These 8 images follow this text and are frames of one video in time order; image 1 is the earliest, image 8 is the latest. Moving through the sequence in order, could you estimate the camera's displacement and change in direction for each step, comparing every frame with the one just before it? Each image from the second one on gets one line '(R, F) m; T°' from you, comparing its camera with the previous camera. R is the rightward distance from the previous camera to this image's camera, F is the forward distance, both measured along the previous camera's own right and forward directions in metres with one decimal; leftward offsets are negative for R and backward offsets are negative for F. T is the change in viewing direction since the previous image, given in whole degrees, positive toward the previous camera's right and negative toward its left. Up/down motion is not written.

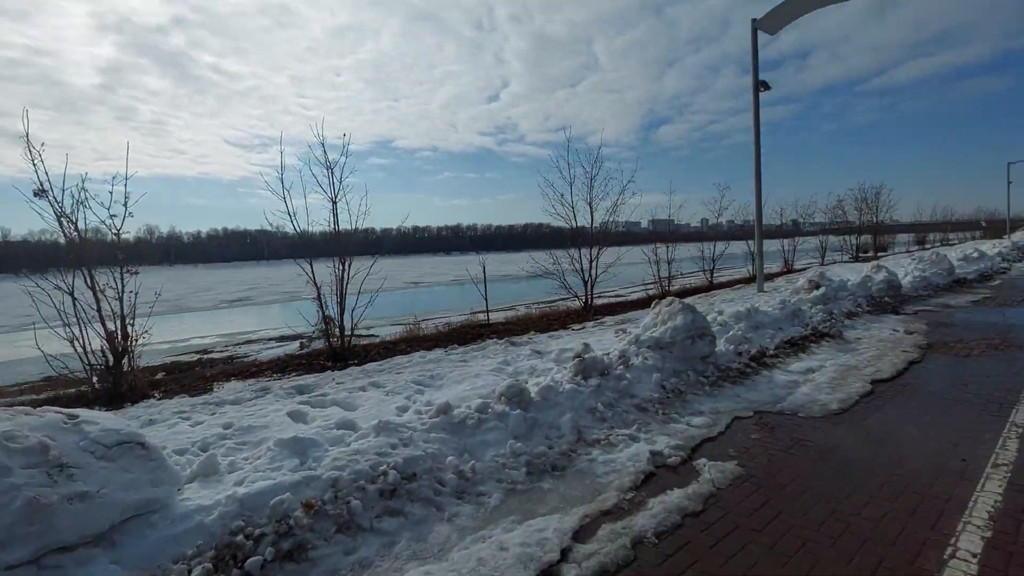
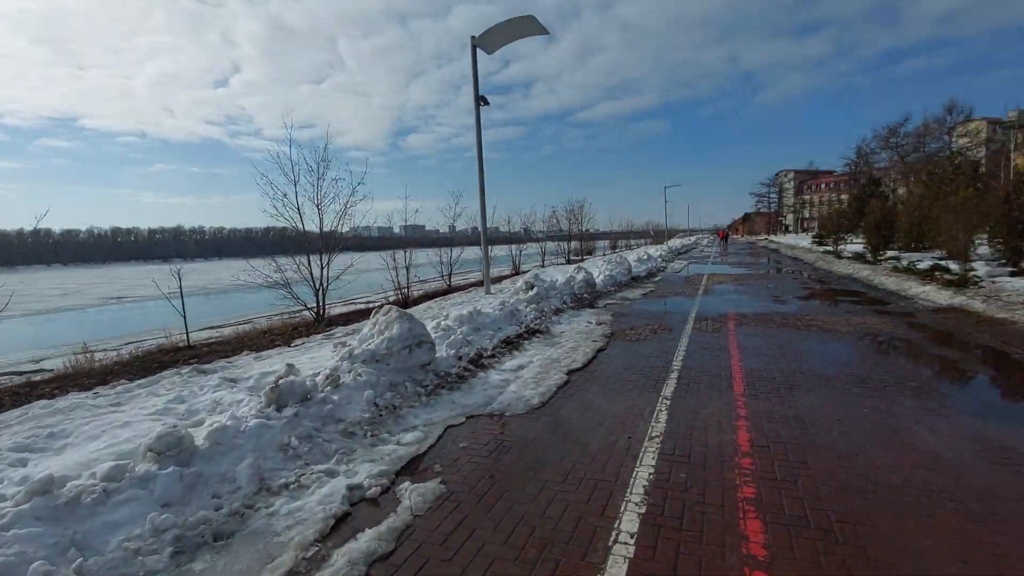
(+0.5, +0.4) m; +27°
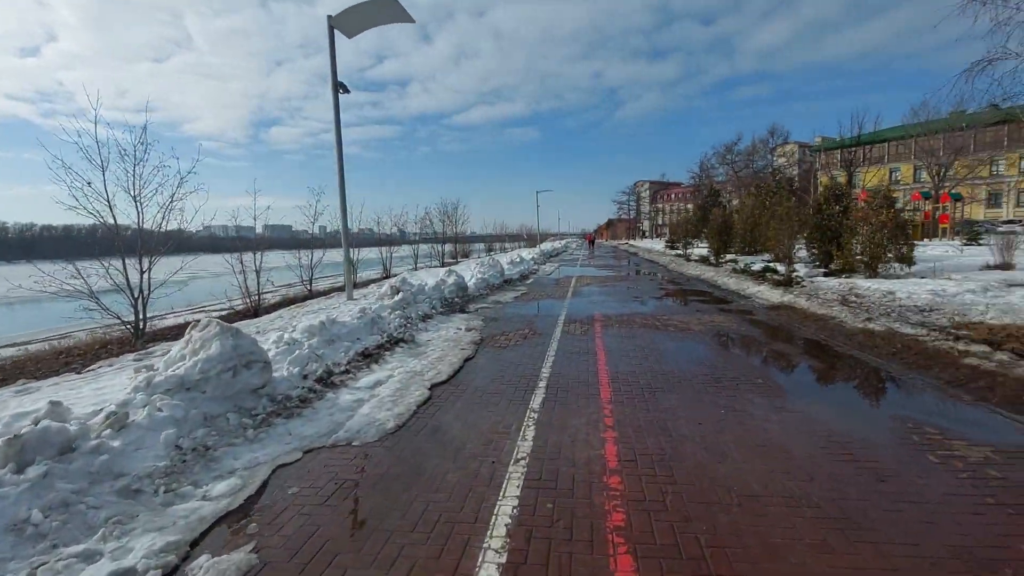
(+0.2, +0.5) m; +14°
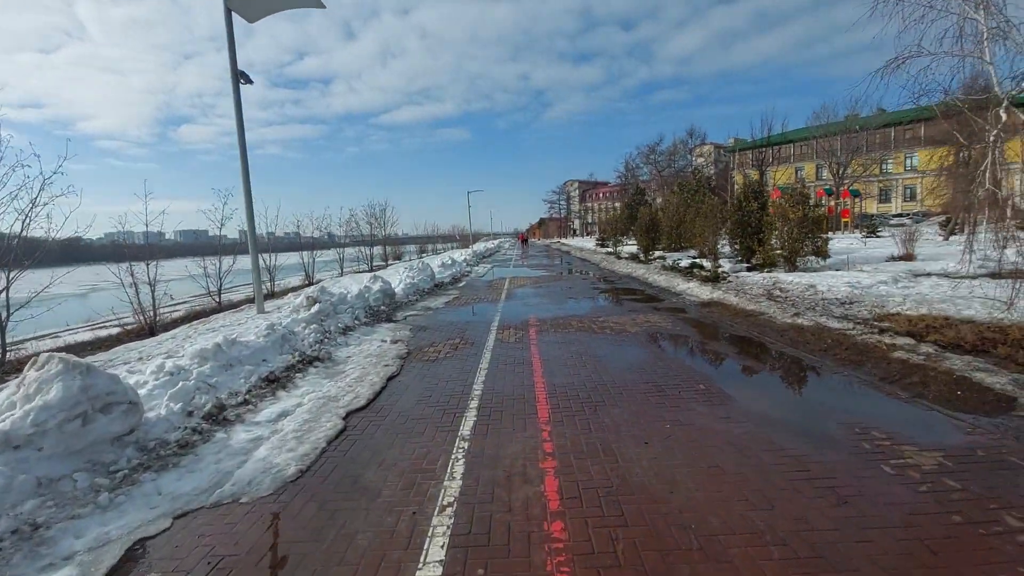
(+0.1, +0.6) m; +7°
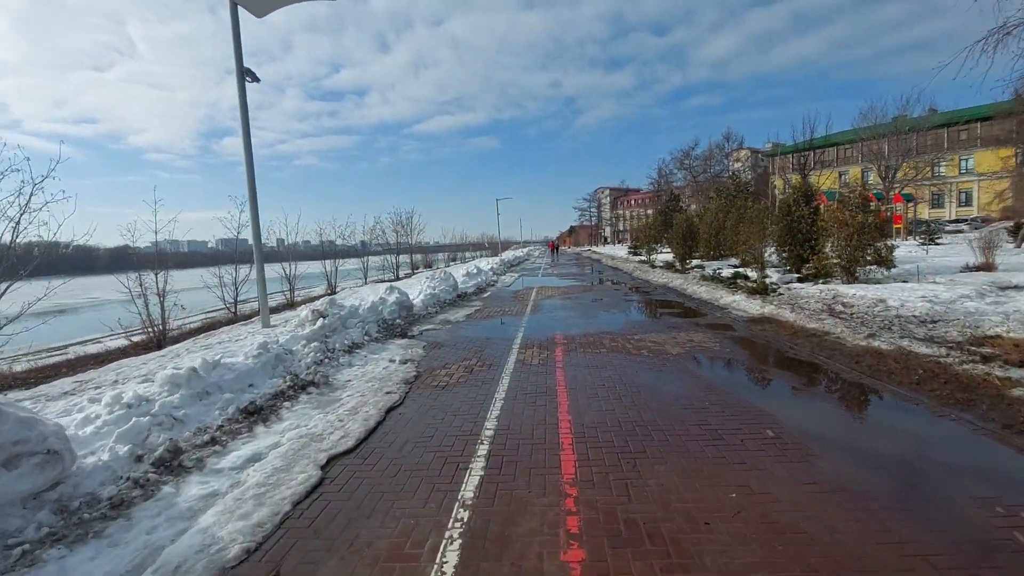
(+0.1, +1.0) m; -3°
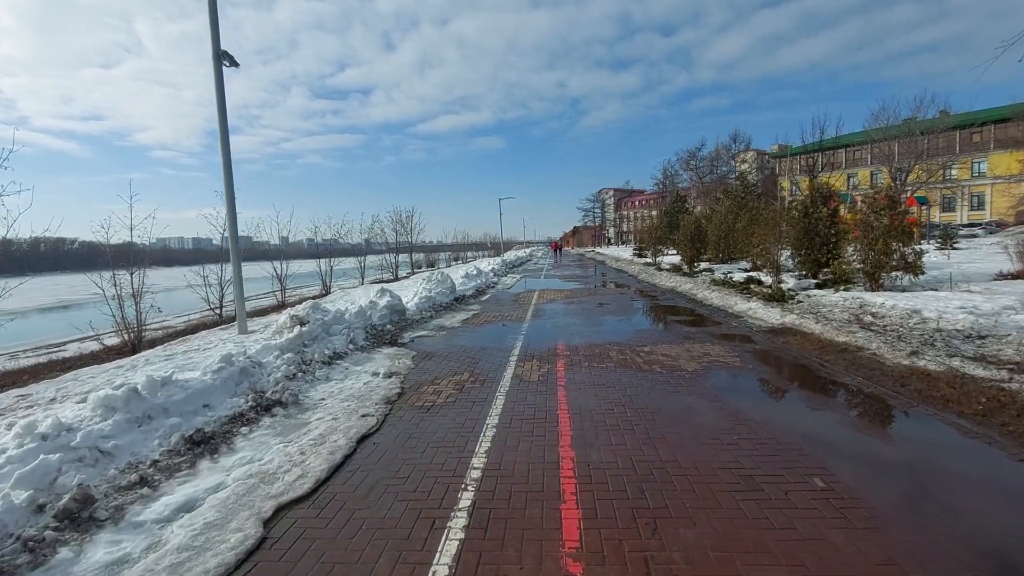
(+0.1, +0.8) m; 0°
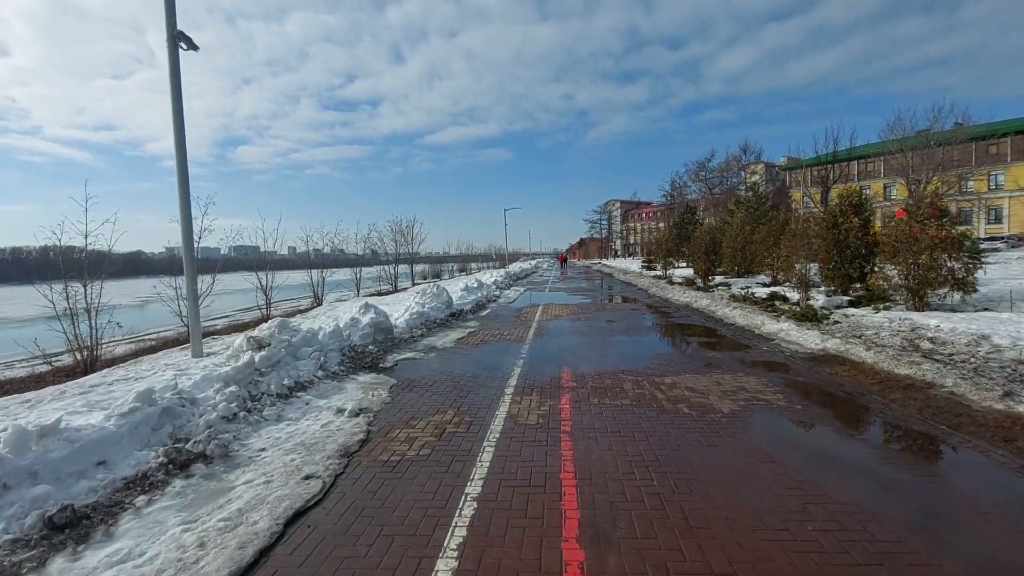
(+0.1, +1.2) m; -1°
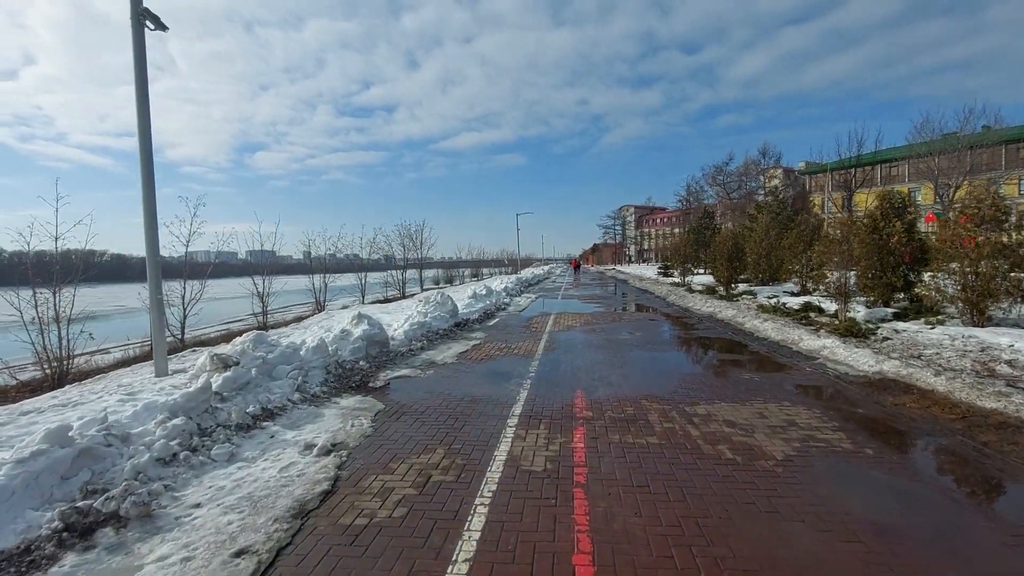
(+0.1, +1.0) m; -1°
